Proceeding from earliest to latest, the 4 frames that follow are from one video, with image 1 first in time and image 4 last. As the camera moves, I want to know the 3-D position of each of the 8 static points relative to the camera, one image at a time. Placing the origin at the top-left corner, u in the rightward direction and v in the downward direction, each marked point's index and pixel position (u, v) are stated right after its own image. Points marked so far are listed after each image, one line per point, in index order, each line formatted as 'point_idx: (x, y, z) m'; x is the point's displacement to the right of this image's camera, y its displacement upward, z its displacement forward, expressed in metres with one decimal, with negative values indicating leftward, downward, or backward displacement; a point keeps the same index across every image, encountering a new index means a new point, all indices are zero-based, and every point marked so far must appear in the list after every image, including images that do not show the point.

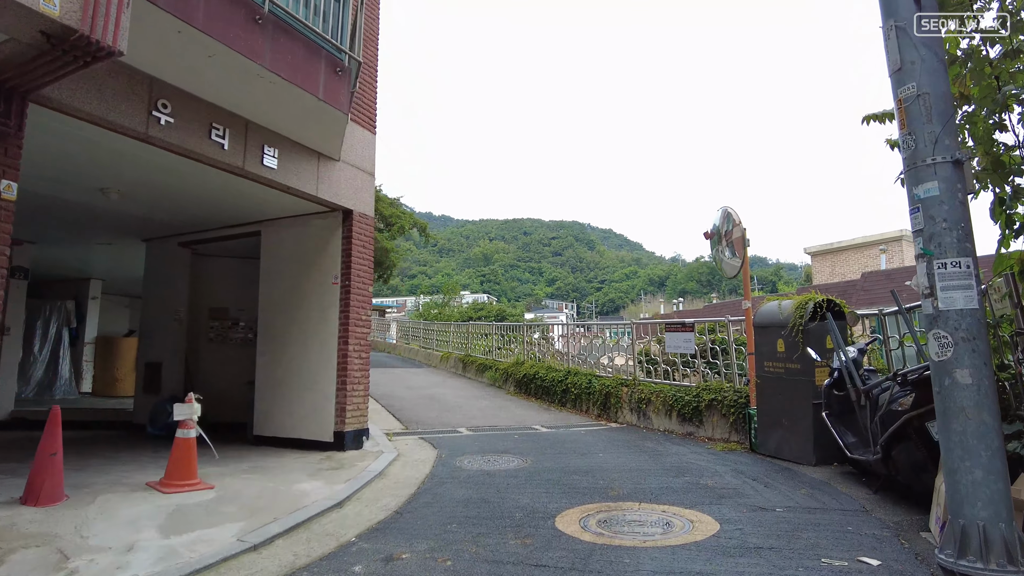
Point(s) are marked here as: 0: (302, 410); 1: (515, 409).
0: (-2.2, -1.3, +6.7) m
1: (+0.1, -1.9, +10.1) m
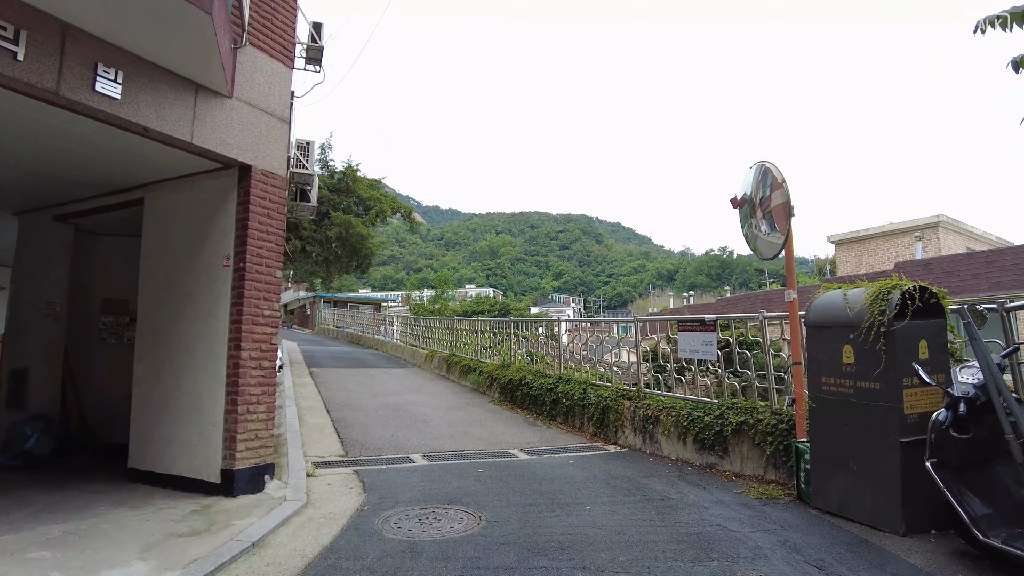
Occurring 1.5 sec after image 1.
0: (-2.5, -1.2, +4.9) m
1: (-0.2, -1.8, +8.4) m
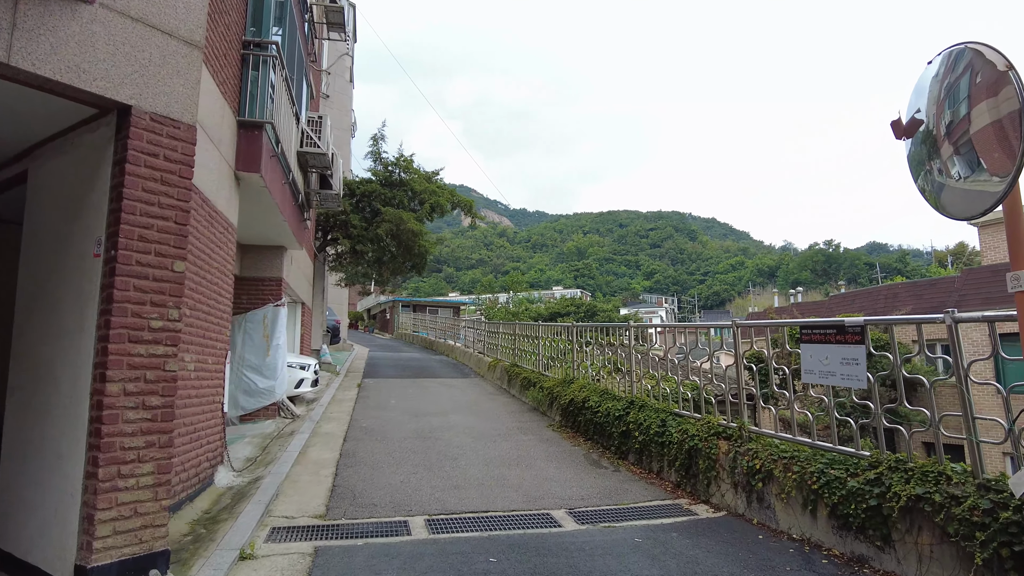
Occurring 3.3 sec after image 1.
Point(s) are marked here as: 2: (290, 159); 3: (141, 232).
0: (-2.4, -1.2, +3.3) m
1: (+0.3, -1.7, +6.4) m
2: (-2.5, +1.5, +7.3) m
3: (-1.9, +0.3, +3.3) m
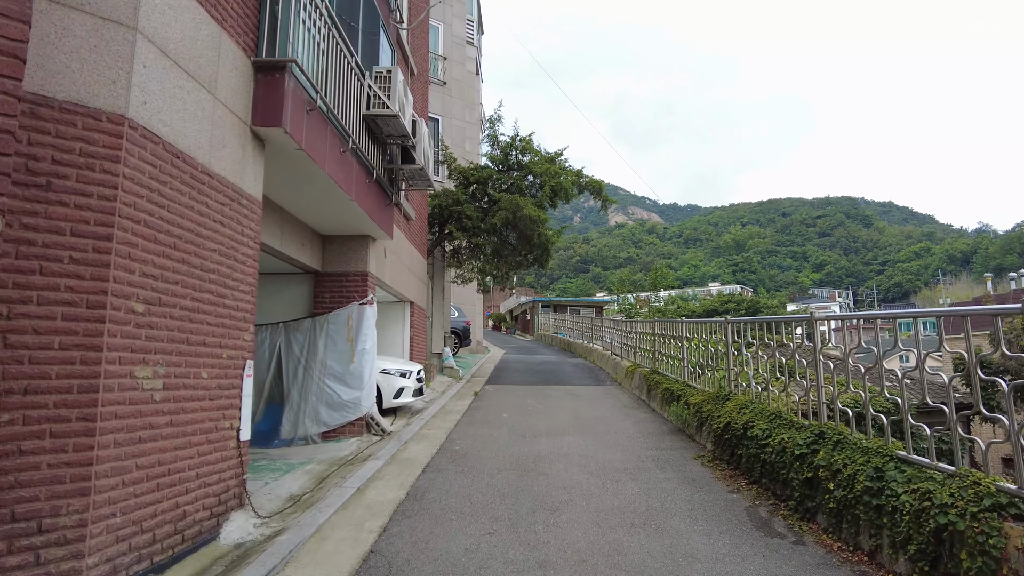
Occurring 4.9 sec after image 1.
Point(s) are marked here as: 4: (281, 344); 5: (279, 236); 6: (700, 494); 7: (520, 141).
0: (-2.3, -1.1, +2.0) m
1: (+1.2, -1.6, +4.4) m
2: (-1.5, +1.5, +5.9) m
3: (-1.8, +0.4, +1.9) m
4: (-2.7, -0.7, +7.5) m
5: (-2.3, +0.5, +6.3) m
6: (+1.5, -1.6, +5.0) m
7: (+0.2, +3.0, +13.0) m
